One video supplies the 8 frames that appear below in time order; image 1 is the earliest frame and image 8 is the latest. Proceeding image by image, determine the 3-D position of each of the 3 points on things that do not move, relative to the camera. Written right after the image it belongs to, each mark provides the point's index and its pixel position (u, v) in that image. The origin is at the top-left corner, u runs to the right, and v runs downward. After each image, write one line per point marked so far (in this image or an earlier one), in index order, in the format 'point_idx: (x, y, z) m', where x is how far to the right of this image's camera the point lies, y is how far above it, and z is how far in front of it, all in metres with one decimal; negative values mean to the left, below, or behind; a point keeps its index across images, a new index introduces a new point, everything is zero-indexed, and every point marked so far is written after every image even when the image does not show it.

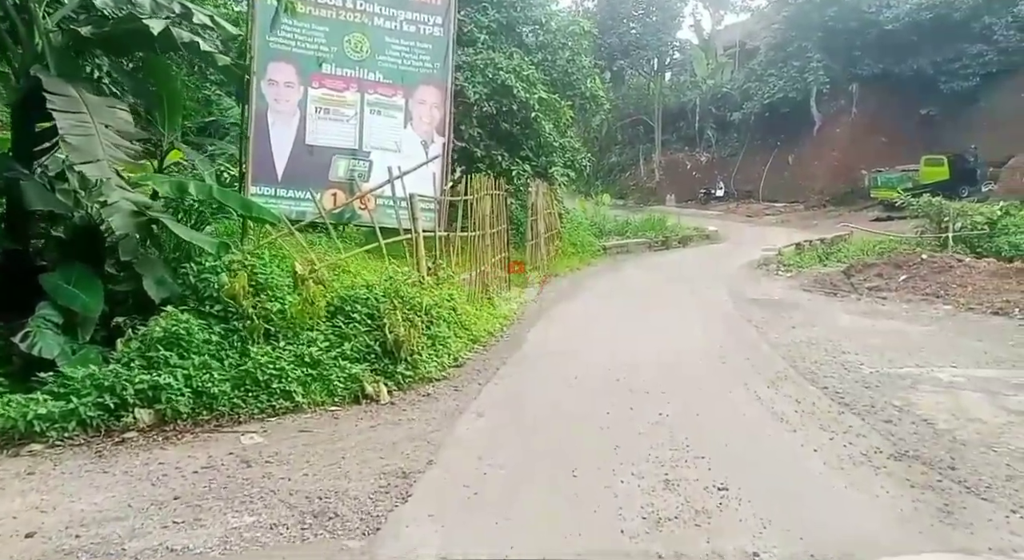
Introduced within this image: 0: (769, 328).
0: (+3.1, -0.6, +9.8) m
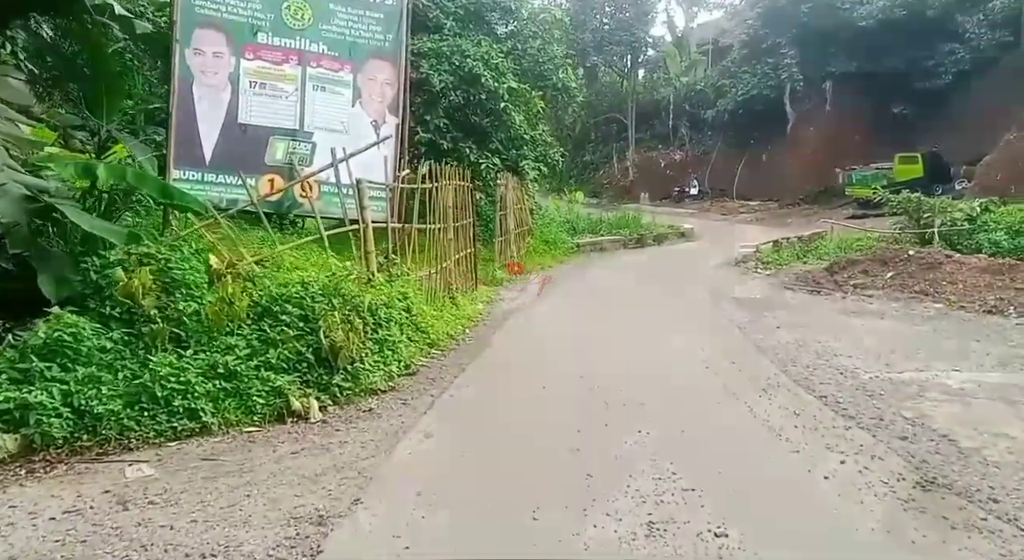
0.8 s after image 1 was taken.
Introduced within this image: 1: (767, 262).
0: (+2.7, -0.5, +9.1) m
1: (+5.0, +0.4, +16.1) m
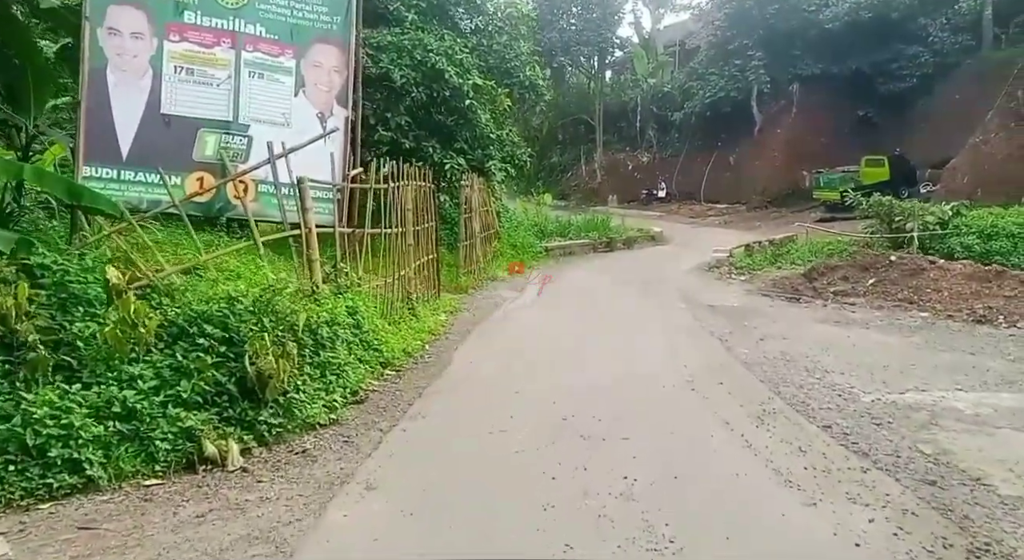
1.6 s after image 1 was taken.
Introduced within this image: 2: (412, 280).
0: (+2.3, -0.6, +8.5) m
1: (+4.4, +0.3, +15.5) m
2: (-1.2, 0.0, +9.4) m
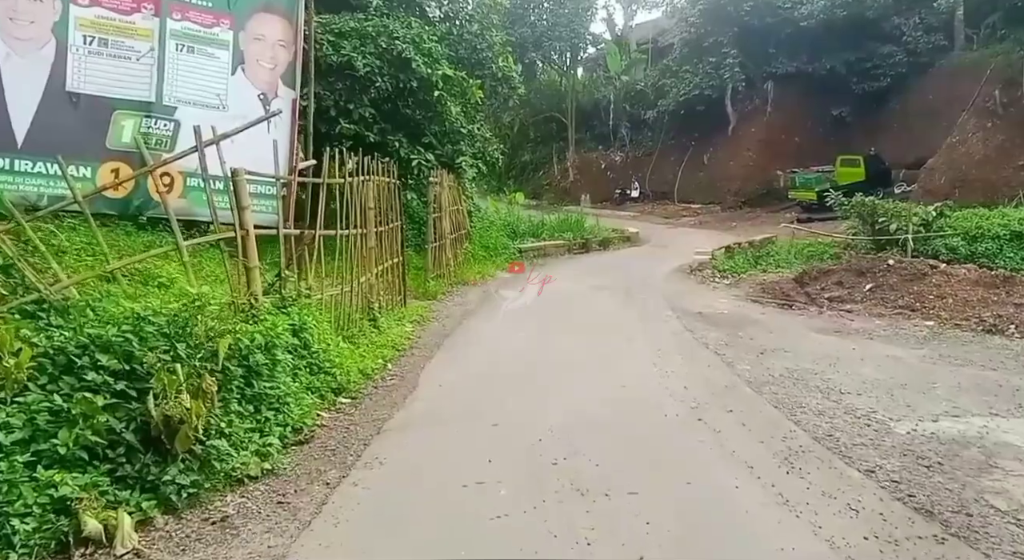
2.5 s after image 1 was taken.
0: (+2.1, -0.7, +7.6) m
1: (+3.9, +0.2, +14.8) m
2: (-1.4, -0.1, +8.4) m
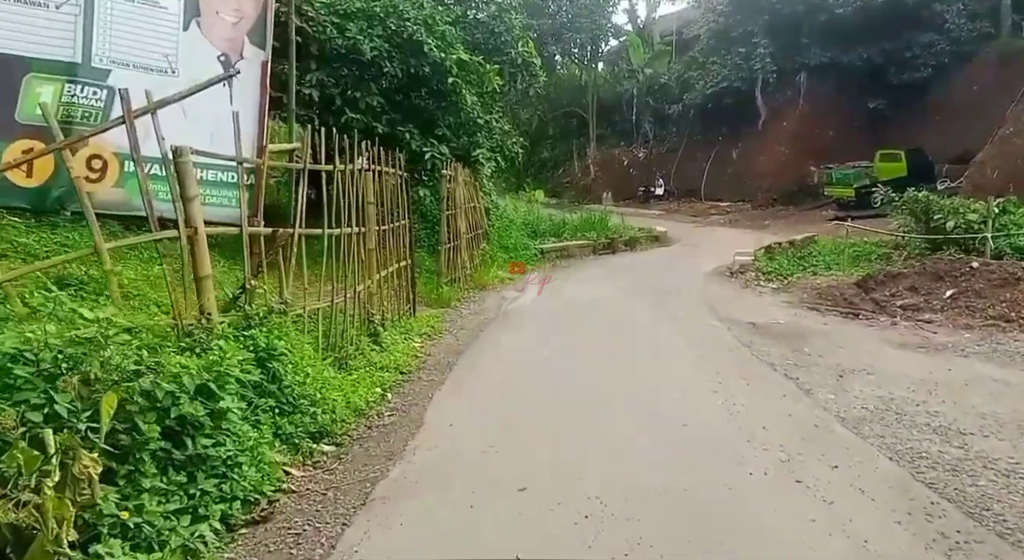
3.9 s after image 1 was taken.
0: (+2.3, -0.8, +6.3) m
1: (+4.2, +0.1, +13.4) m
2: (-1.2, -0.1, +7.2) m
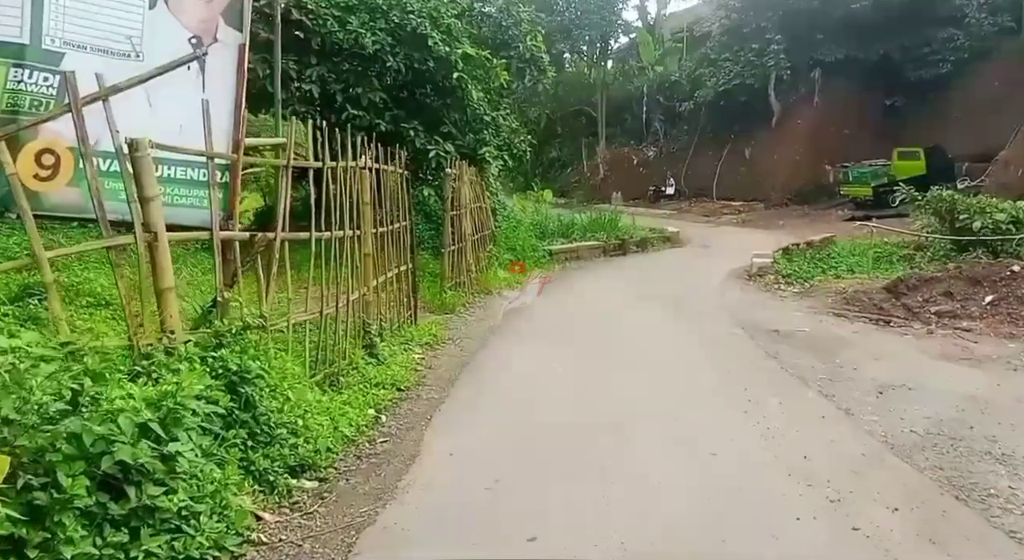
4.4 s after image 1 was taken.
0: (+2.3, -0.8, +5.7) m
1: (+4.4, +0.1, +12.8) m
2: (-1.1, -0.2, +6.6) m
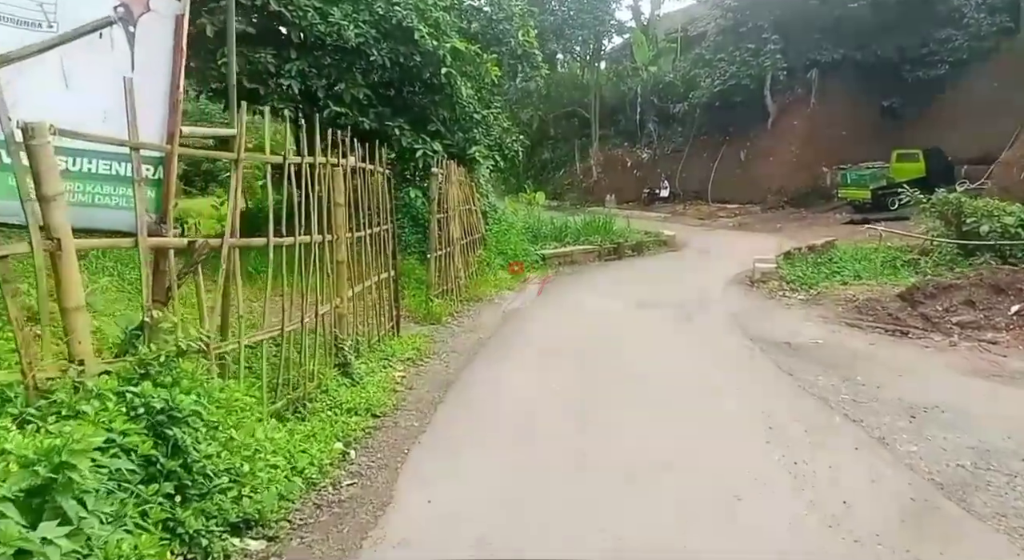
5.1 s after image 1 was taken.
0: (+2.3, -0.9, +5.1) m
1: (+4.2, 0.0, +12.2) m
2: (-1.2, -0.3, +6.0) m
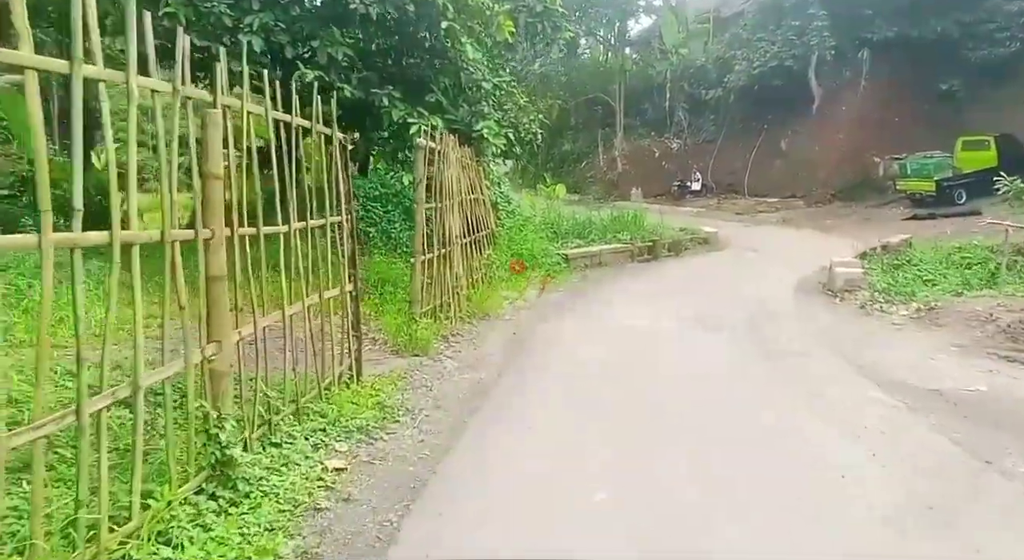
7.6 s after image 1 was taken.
0: (+2.3, -1.0, +2.5) m
1: (+4.4, -0.1, +9.6) m
2: (-1.1, -0.4, +3.5) m
